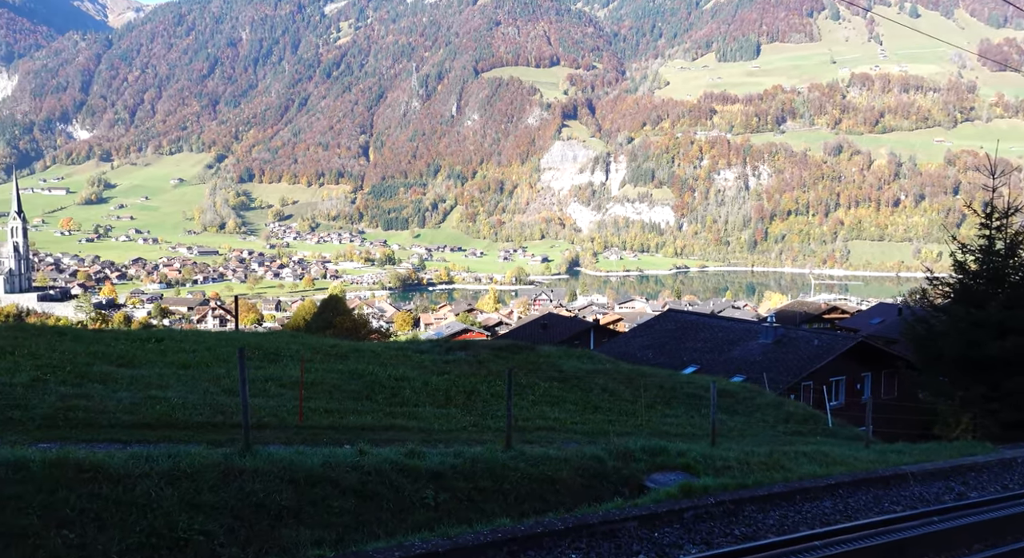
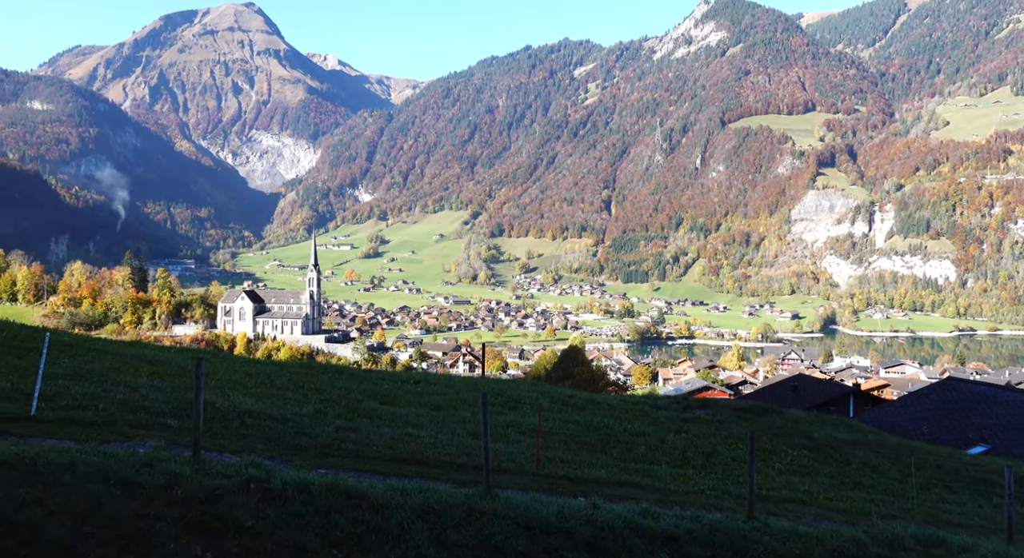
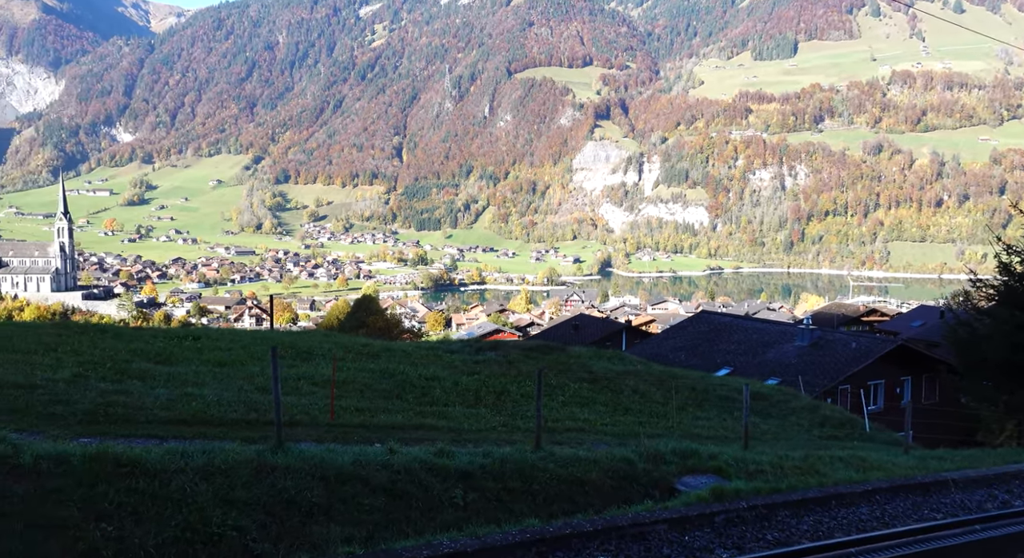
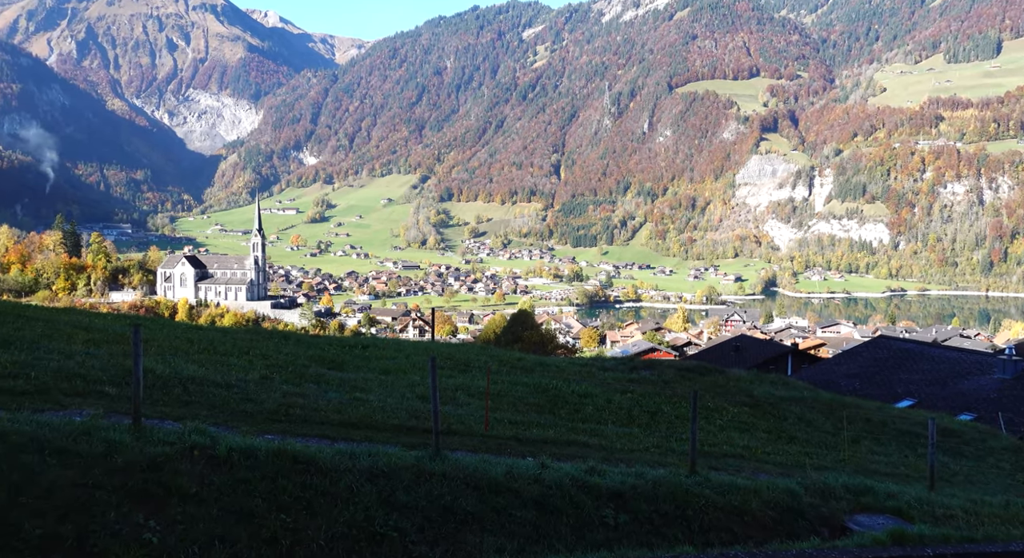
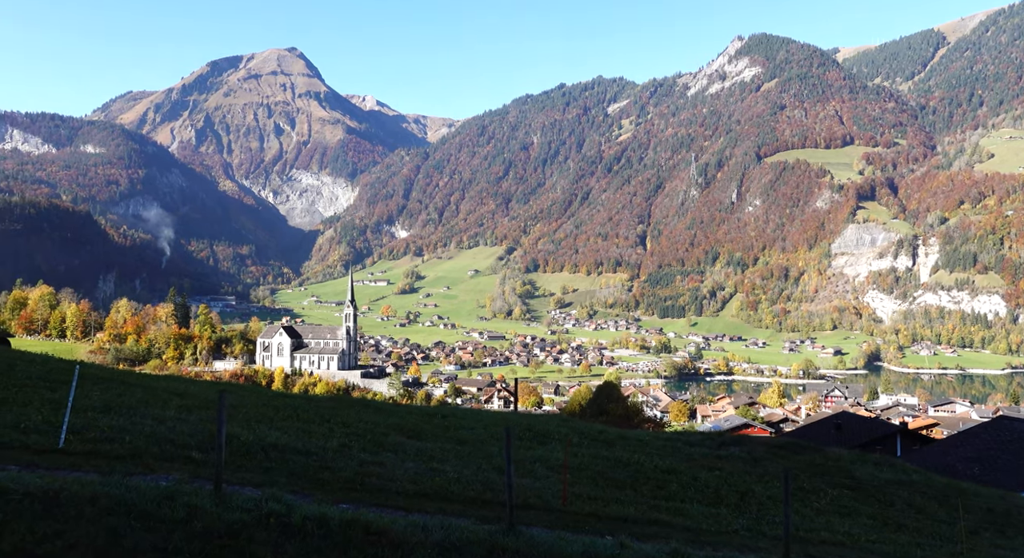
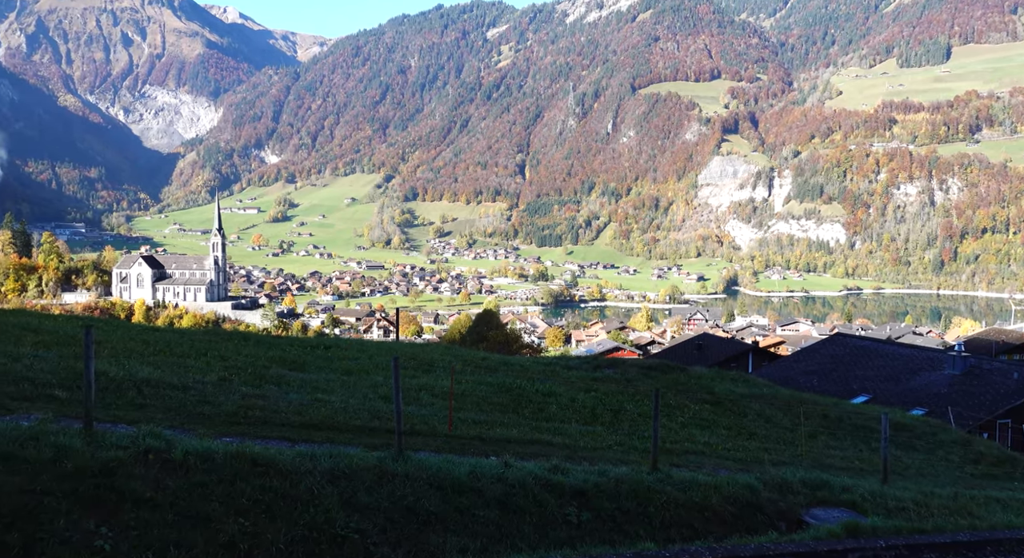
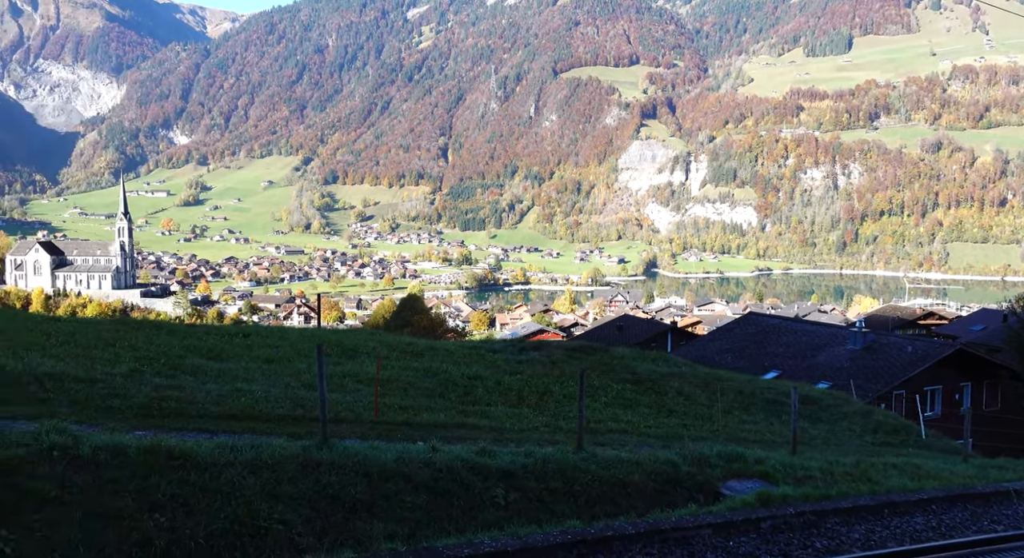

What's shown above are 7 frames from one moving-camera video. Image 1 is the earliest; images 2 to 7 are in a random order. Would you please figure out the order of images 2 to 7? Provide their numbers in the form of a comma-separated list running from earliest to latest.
3, 7, 6, 4, 2, 5
